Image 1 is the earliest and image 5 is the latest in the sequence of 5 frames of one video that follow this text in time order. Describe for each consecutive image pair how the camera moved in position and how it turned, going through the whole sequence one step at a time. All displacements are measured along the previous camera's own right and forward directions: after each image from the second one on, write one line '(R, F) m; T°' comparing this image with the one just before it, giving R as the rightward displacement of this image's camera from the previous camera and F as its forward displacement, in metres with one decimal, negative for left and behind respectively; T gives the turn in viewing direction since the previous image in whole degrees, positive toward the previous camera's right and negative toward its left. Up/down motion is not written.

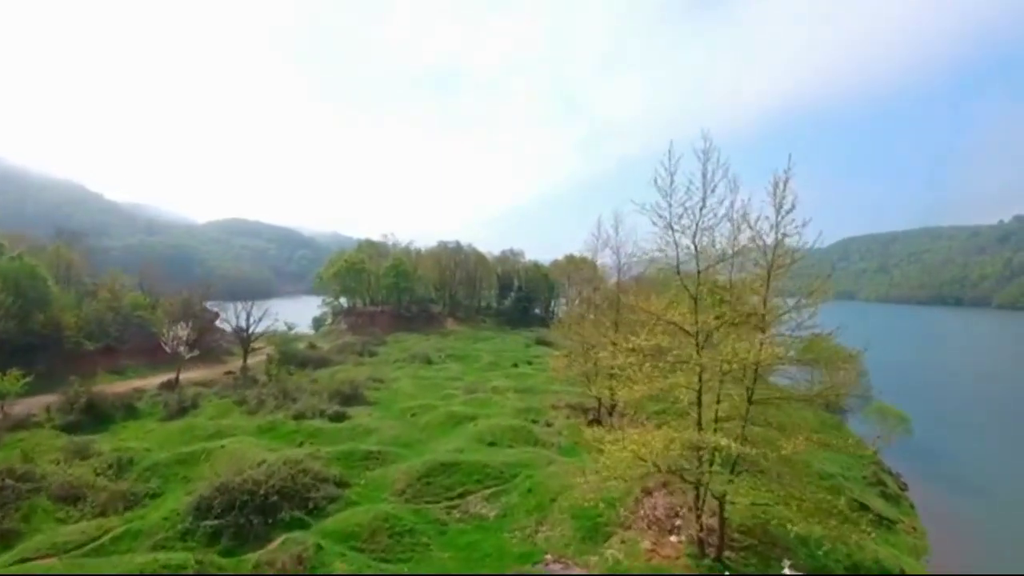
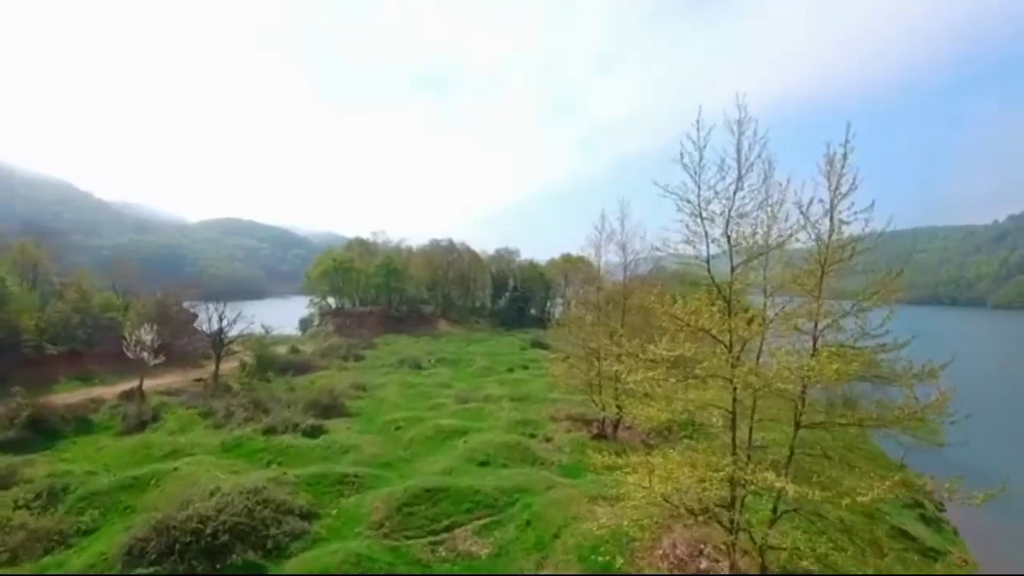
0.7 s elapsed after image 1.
(0.0, +3.7) m; 0°
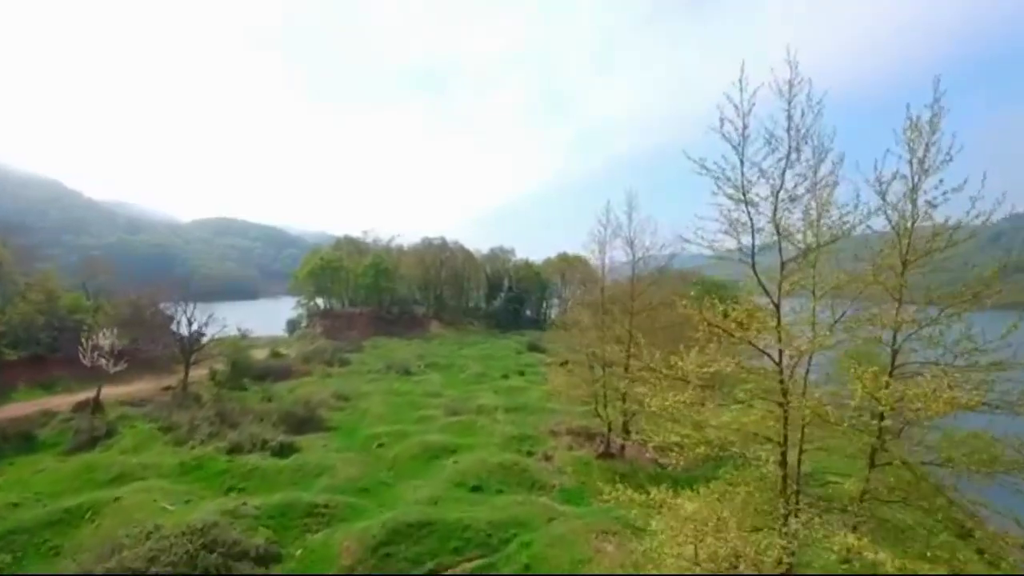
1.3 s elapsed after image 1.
(0.0, +3.6) m; 0°
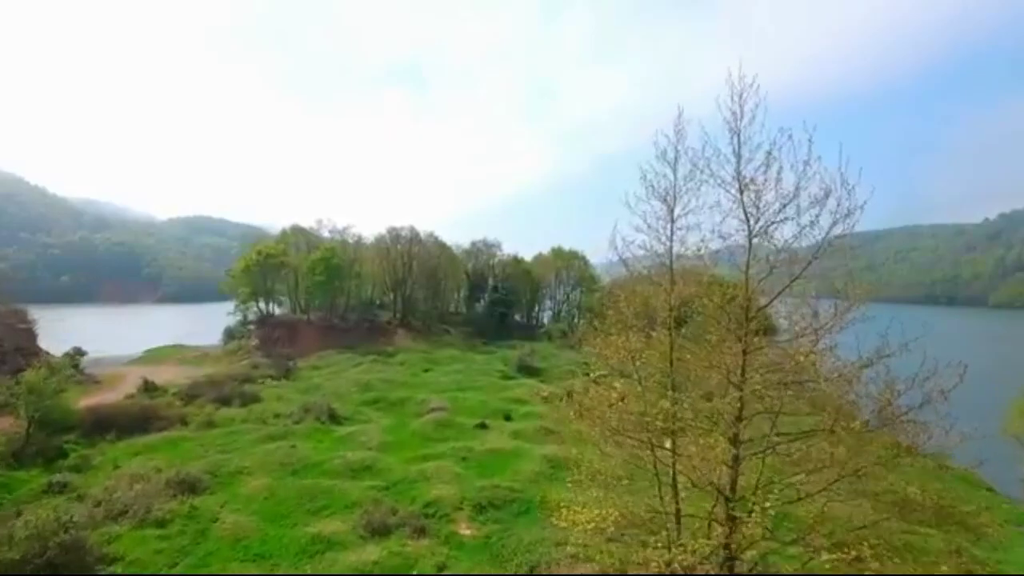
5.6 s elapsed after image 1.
(+0.4, +17.6) m; +1°
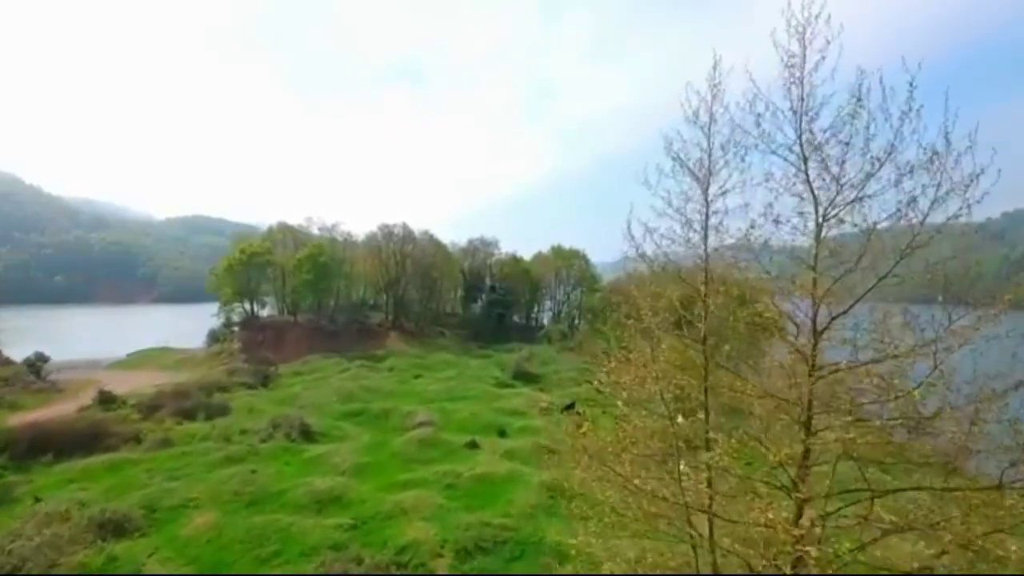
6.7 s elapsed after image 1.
(+0.3, +3.8) m; 0°
